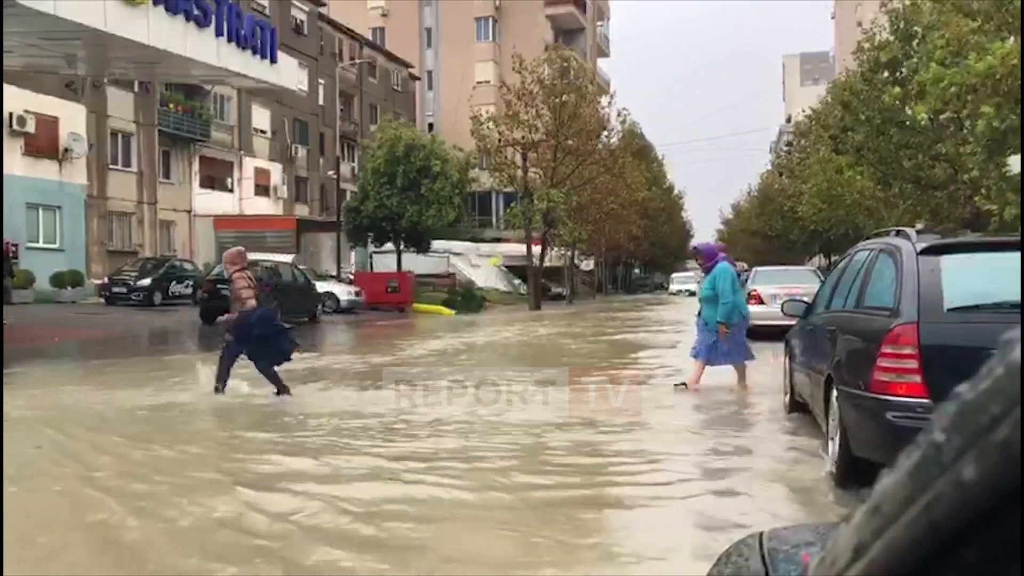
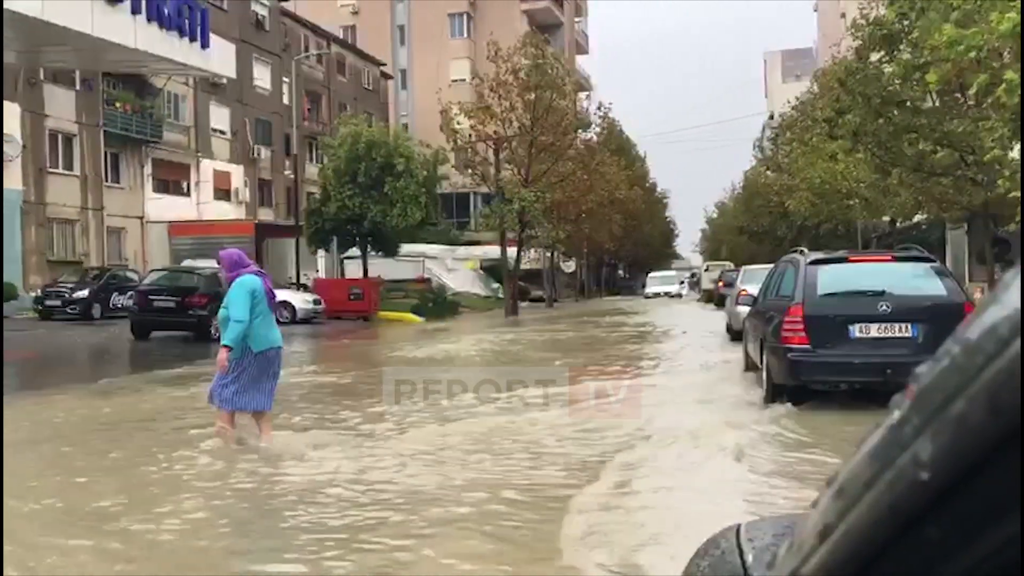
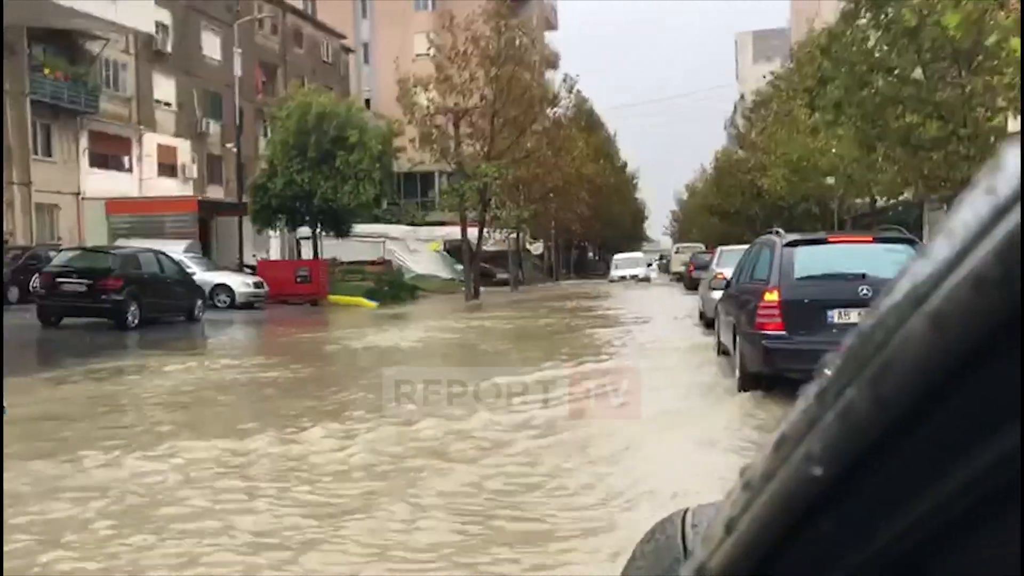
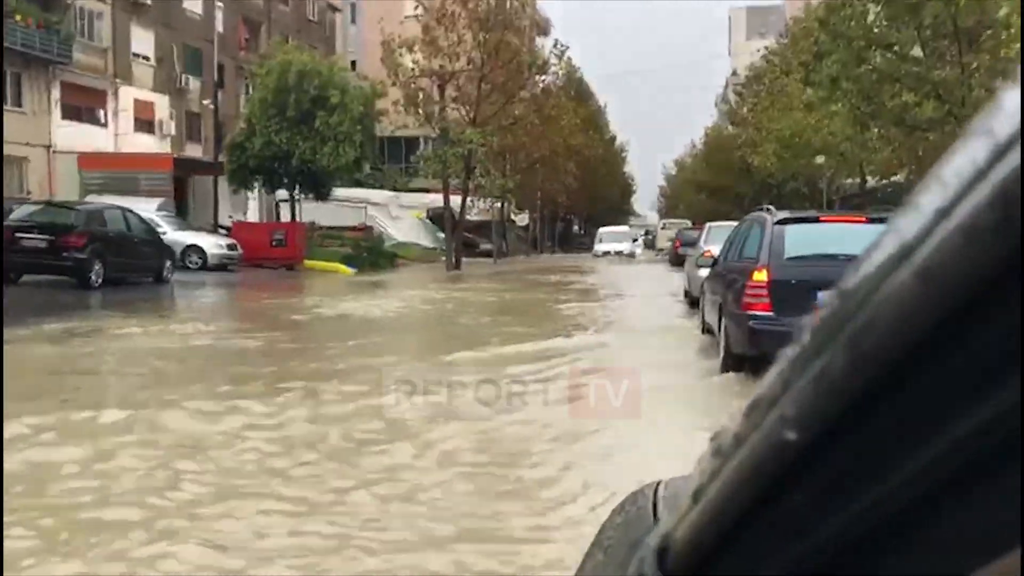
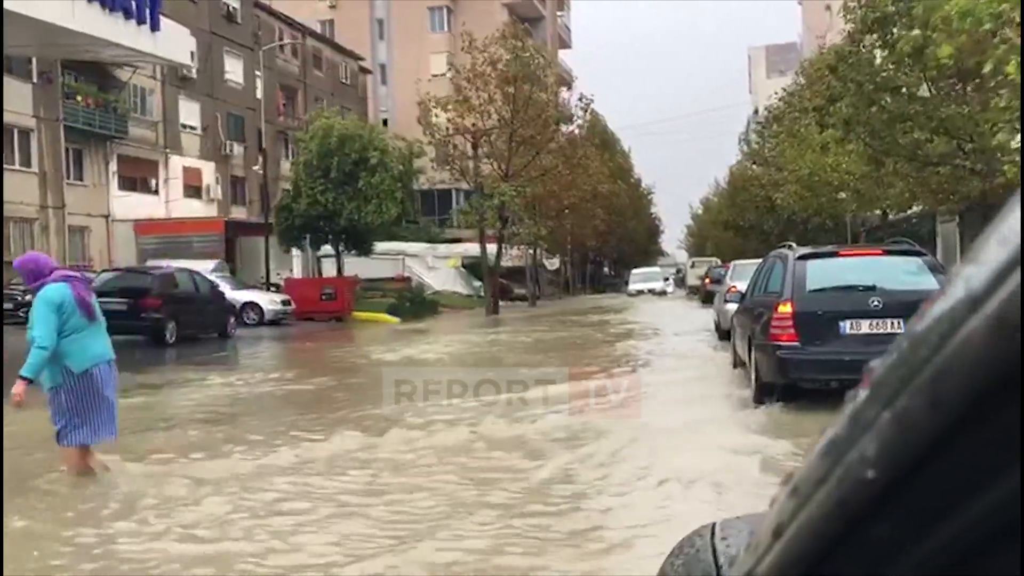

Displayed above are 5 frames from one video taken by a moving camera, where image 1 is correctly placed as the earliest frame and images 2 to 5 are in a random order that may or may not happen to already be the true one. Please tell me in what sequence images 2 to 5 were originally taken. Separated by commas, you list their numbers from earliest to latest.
2, 5, 3, 4
